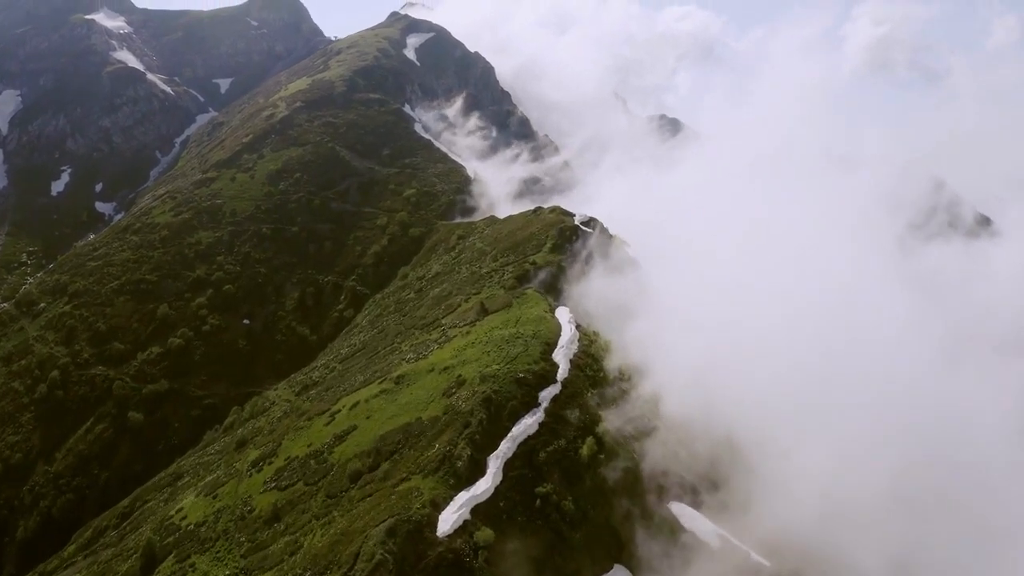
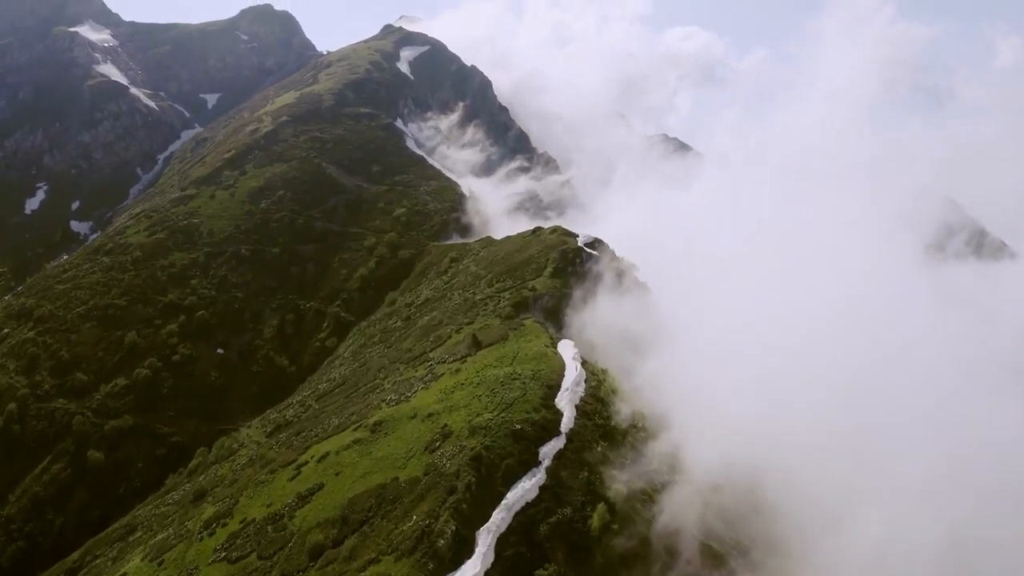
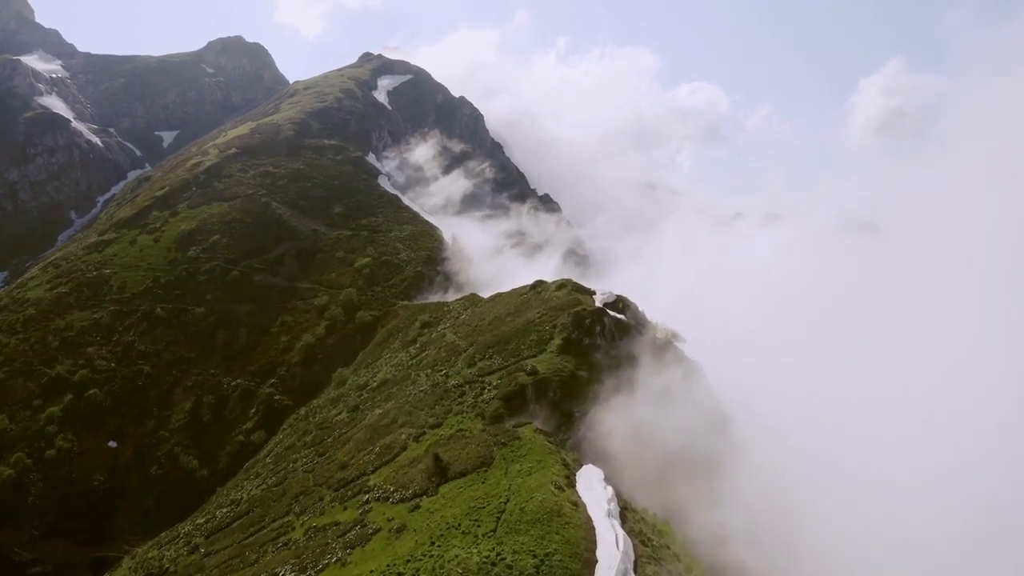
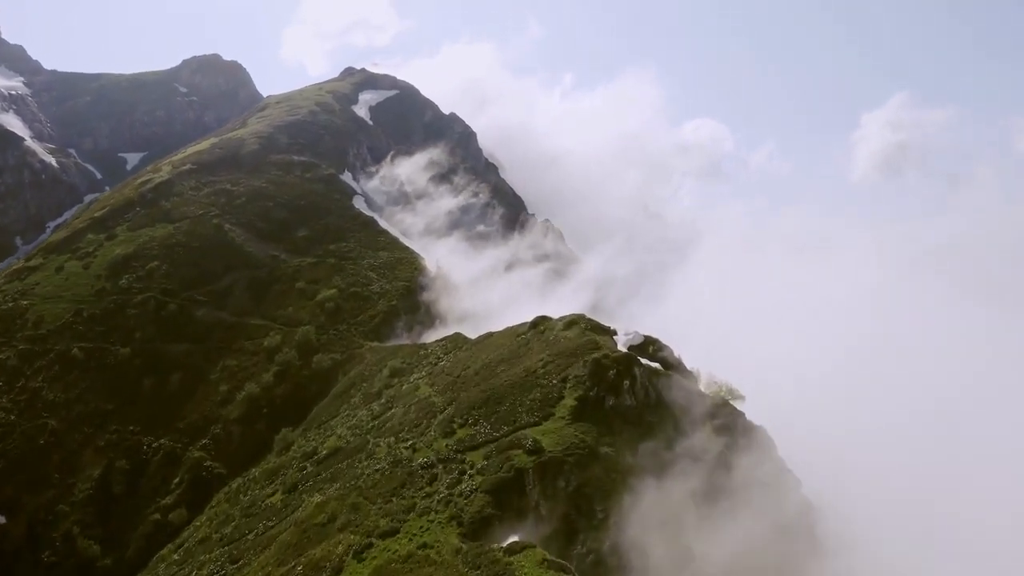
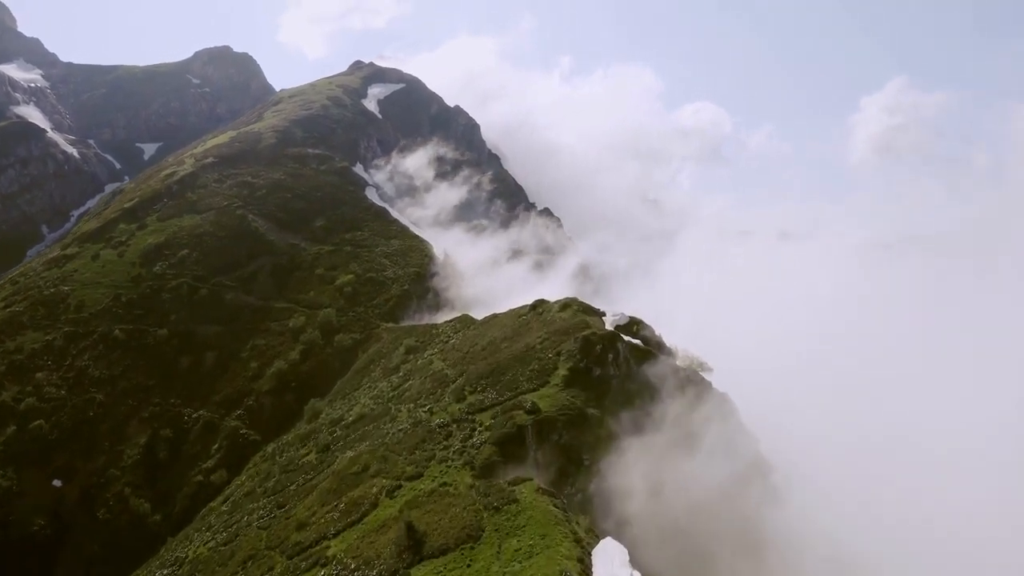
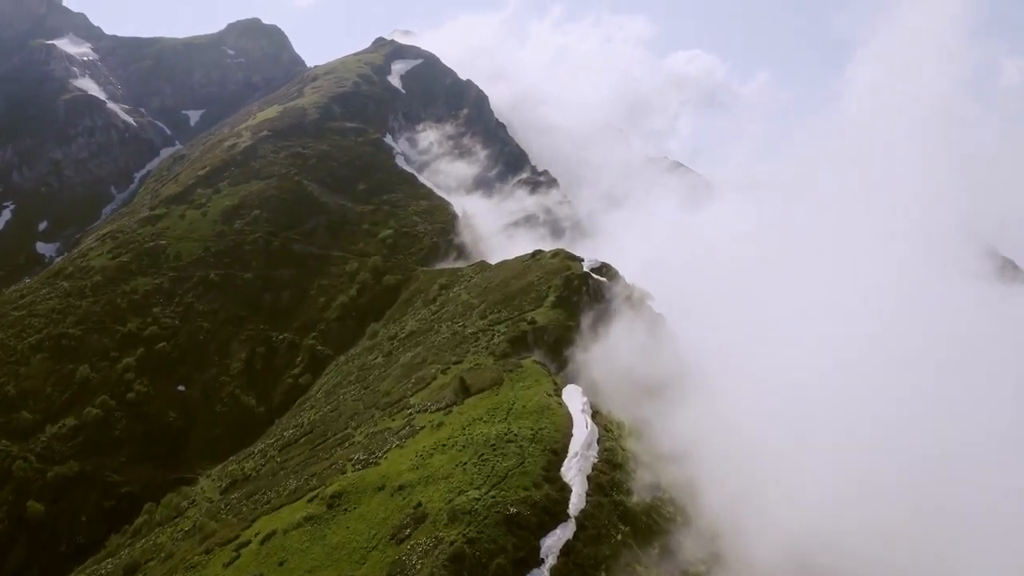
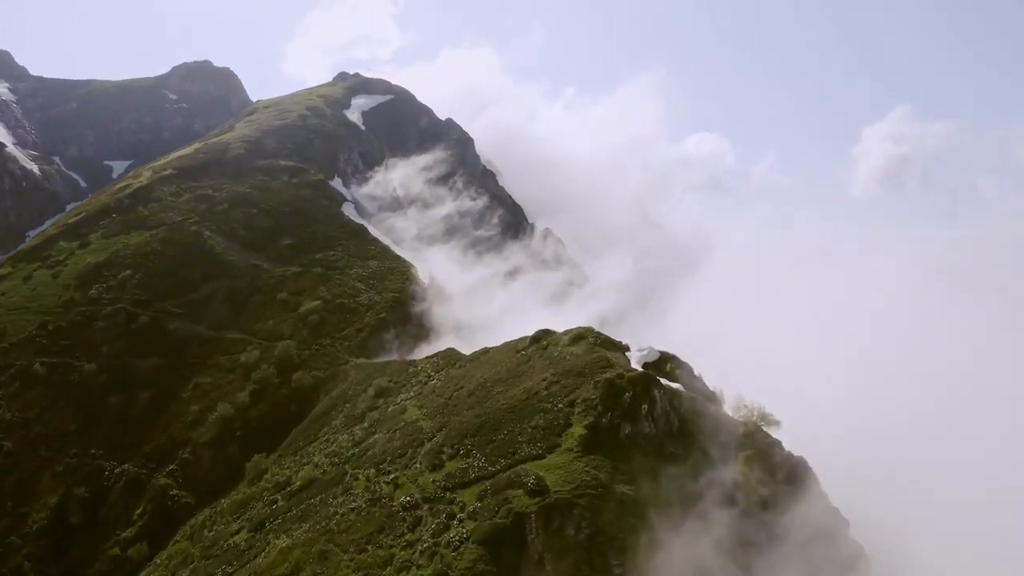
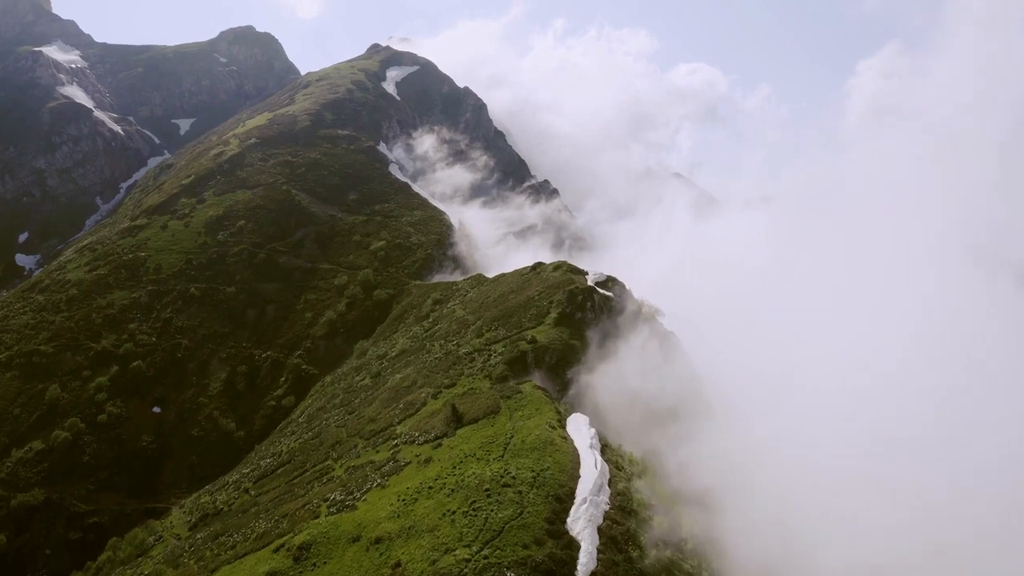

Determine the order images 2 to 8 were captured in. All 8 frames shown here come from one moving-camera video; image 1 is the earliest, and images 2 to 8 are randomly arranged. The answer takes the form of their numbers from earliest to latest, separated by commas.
2, 6, 8, 3, 5, 4, 7
